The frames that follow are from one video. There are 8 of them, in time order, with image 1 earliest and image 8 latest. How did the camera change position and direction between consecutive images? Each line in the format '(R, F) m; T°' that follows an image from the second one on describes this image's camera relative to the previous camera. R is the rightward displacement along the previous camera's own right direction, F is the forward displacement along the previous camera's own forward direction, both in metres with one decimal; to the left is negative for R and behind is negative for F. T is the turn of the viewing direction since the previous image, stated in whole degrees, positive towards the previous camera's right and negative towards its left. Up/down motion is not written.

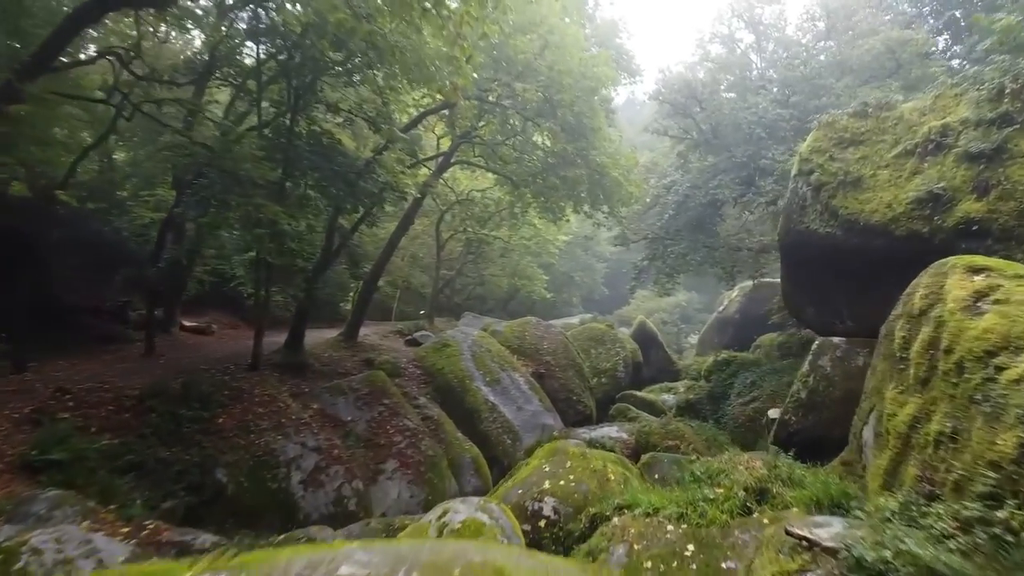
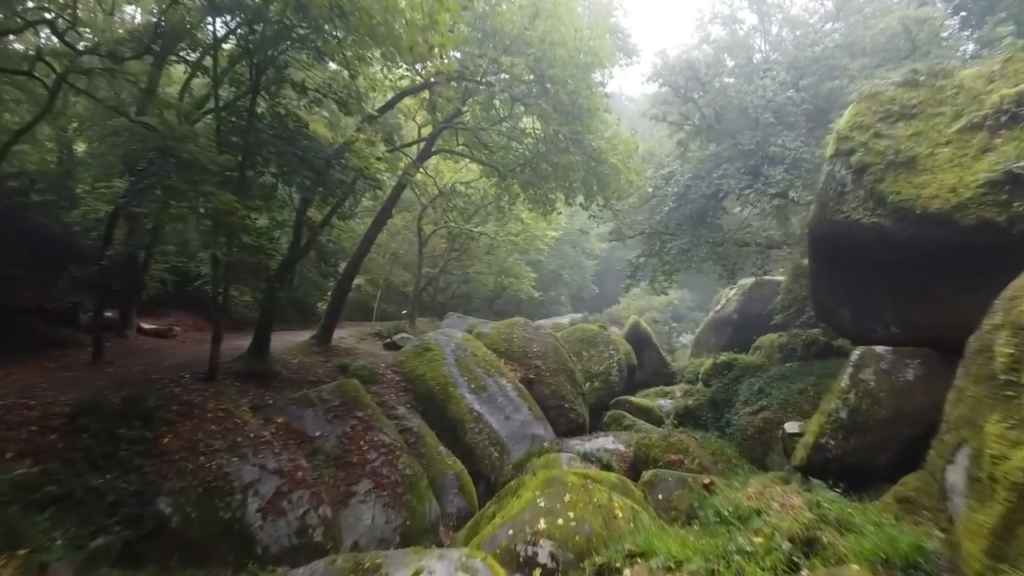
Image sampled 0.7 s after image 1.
(0.0, +0.8) m; +1°
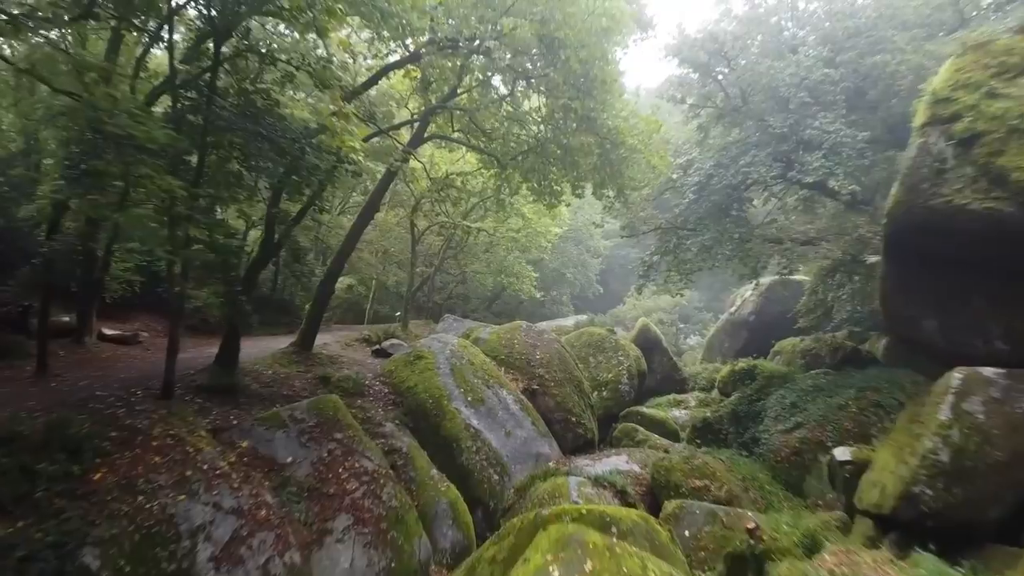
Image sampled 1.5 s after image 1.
(0.0, +1.0) m; 0°
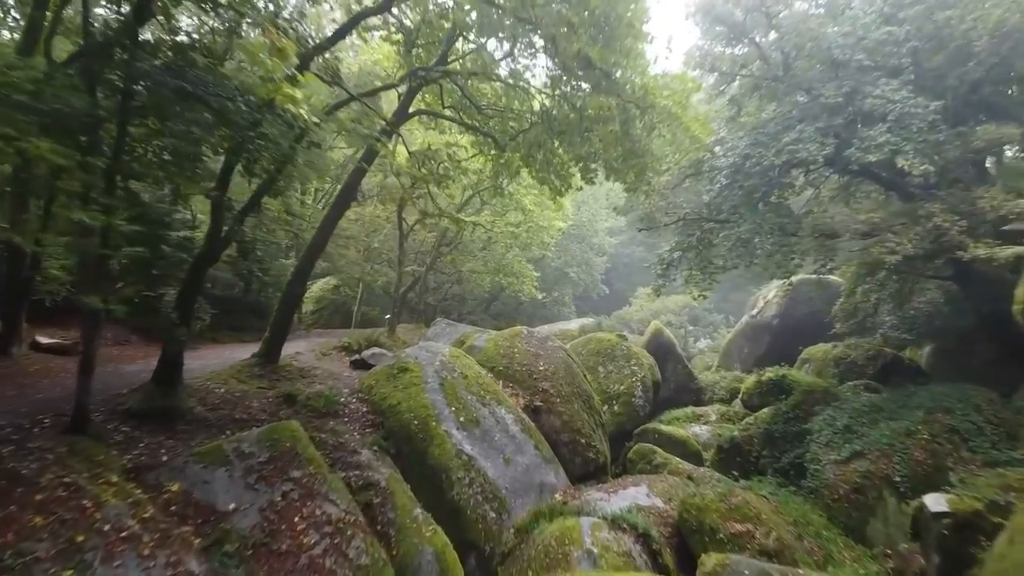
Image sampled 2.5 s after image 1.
(0.0, +1.3) m; 0°
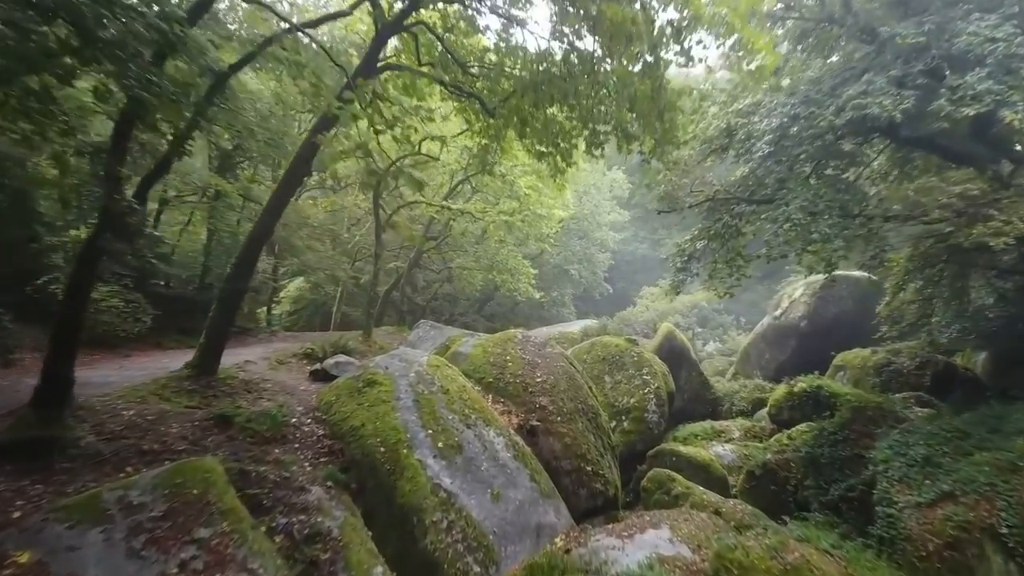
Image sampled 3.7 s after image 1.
(+0.1, +1.4) m; 0°
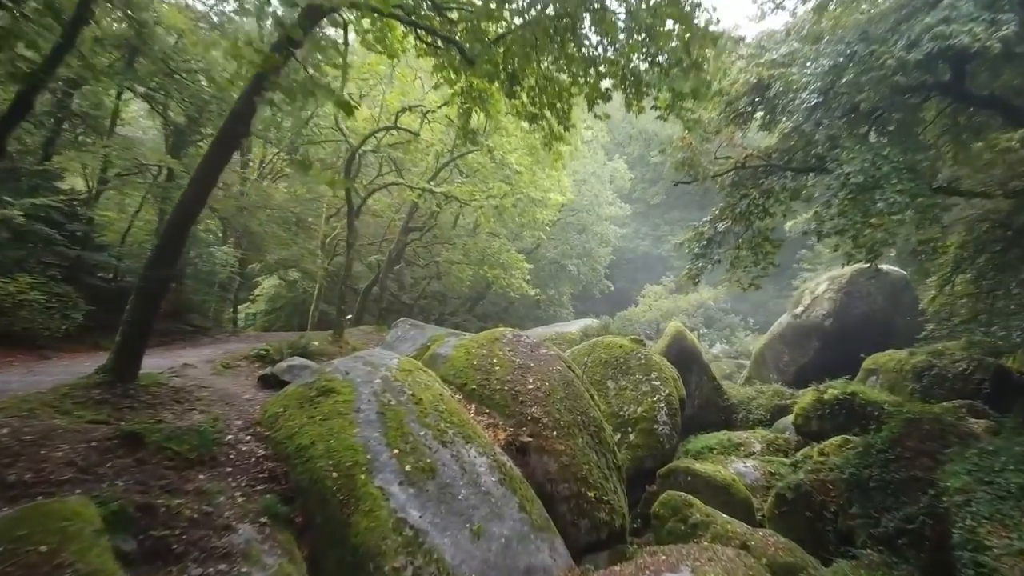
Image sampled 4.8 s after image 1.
(+0.1, +1.2) m; 0°
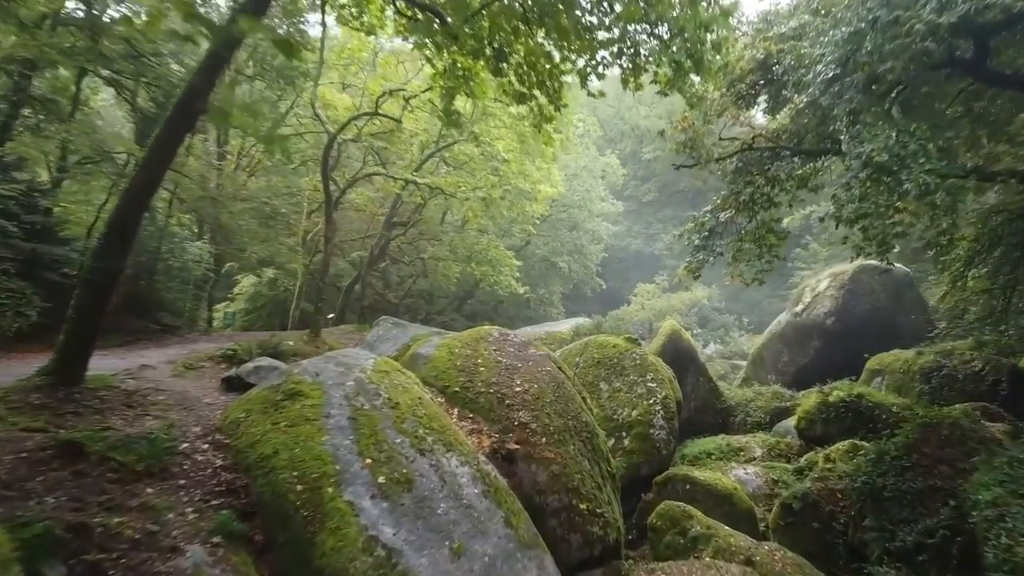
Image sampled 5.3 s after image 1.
(0.0, +0.5) m; +1°
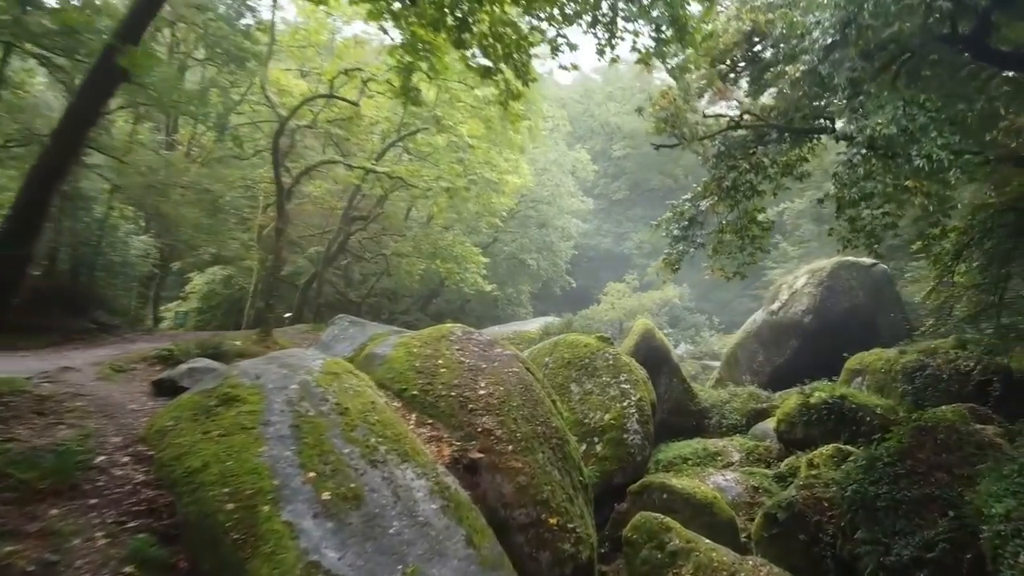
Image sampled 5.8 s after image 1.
(0.0, +0.5) m; +2°
